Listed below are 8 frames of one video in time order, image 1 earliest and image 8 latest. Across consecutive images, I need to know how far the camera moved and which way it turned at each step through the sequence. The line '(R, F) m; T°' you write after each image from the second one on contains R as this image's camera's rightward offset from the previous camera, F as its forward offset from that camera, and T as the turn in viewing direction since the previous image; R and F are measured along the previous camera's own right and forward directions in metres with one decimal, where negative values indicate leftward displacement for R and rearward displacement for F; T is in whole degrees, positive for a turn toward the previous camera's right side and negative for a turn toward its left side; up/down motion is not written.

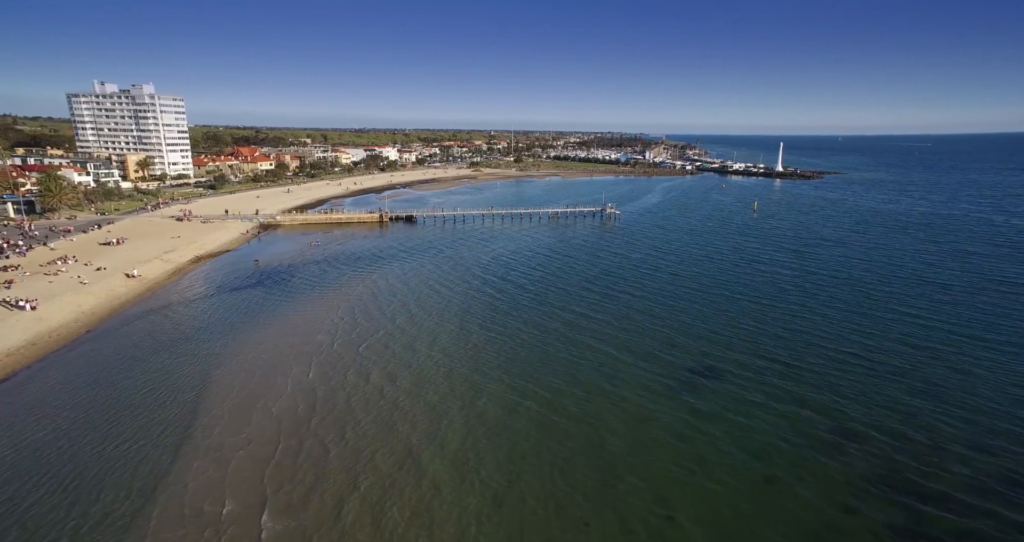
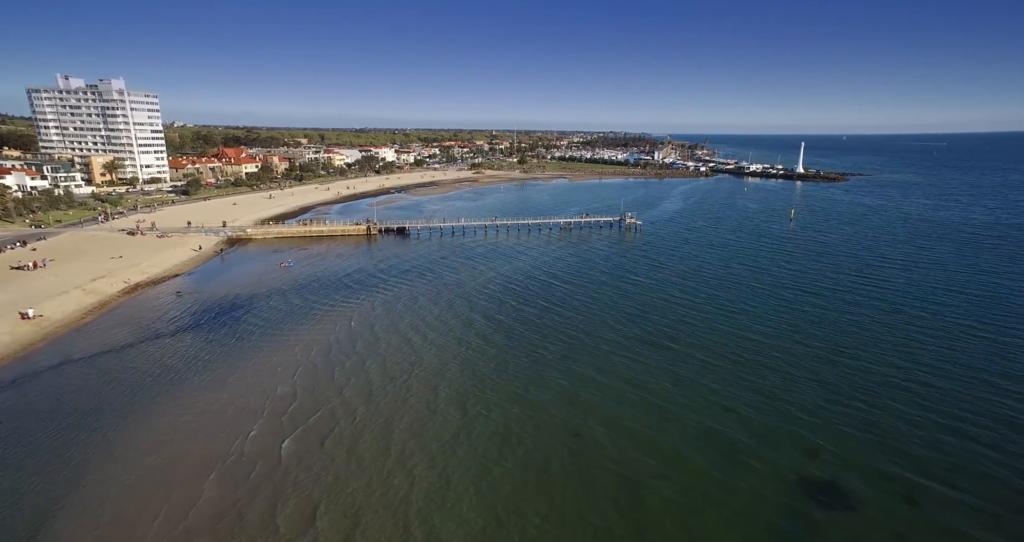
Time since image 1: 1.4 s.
(+0.2, +7.4) m; -1°
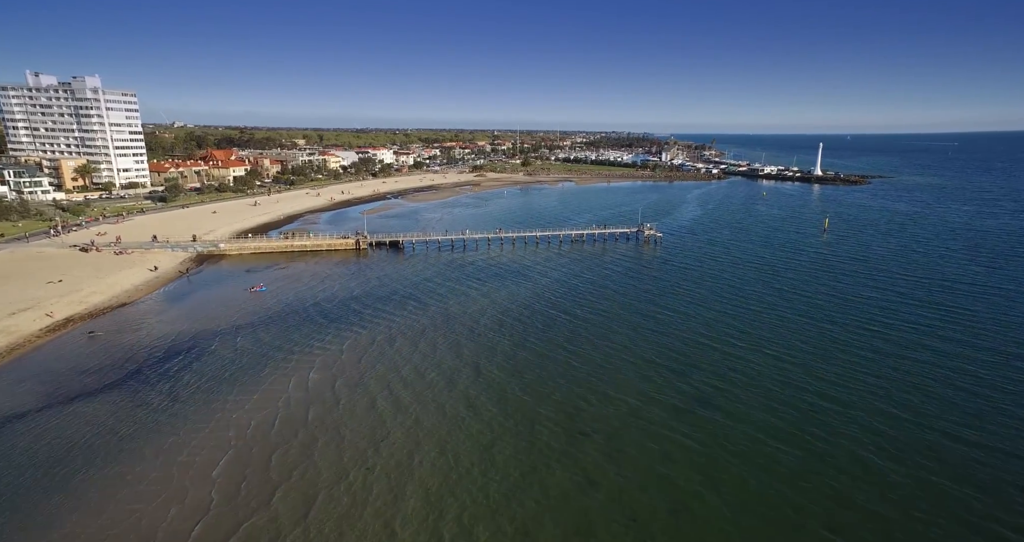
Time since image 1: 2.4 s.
(+0.1, +5.6) m; 0°
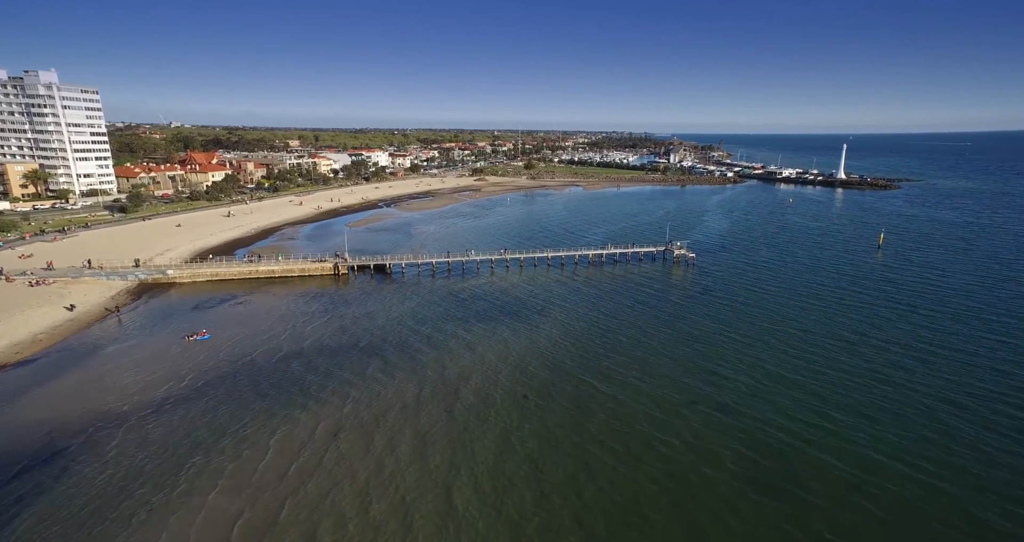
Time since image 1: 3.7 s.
(-0.5, +7.7) m; 0°
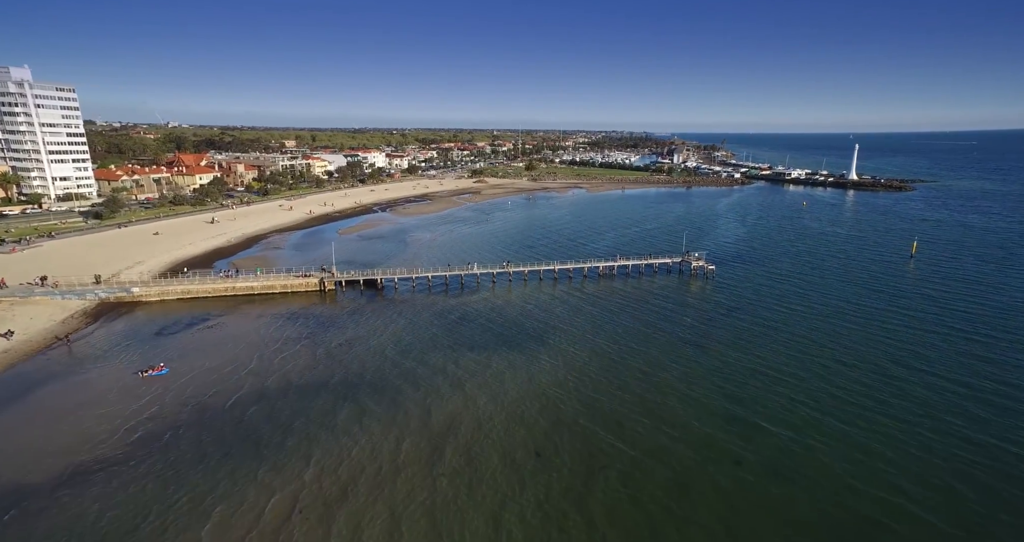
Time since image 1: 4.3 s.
(-0.3, +3.8) m; 0°
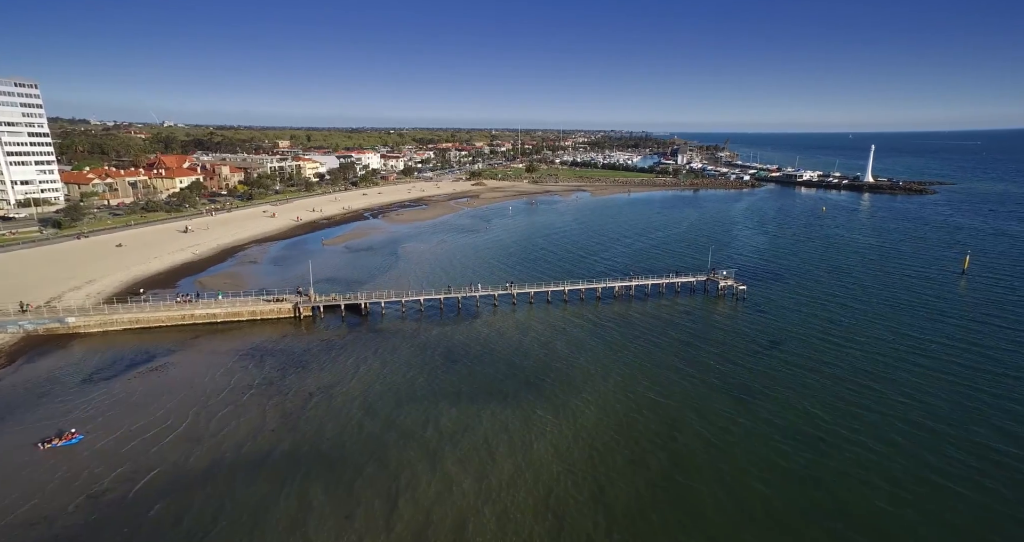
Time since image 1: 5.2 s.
(-0.4, +5.1) m; 0°
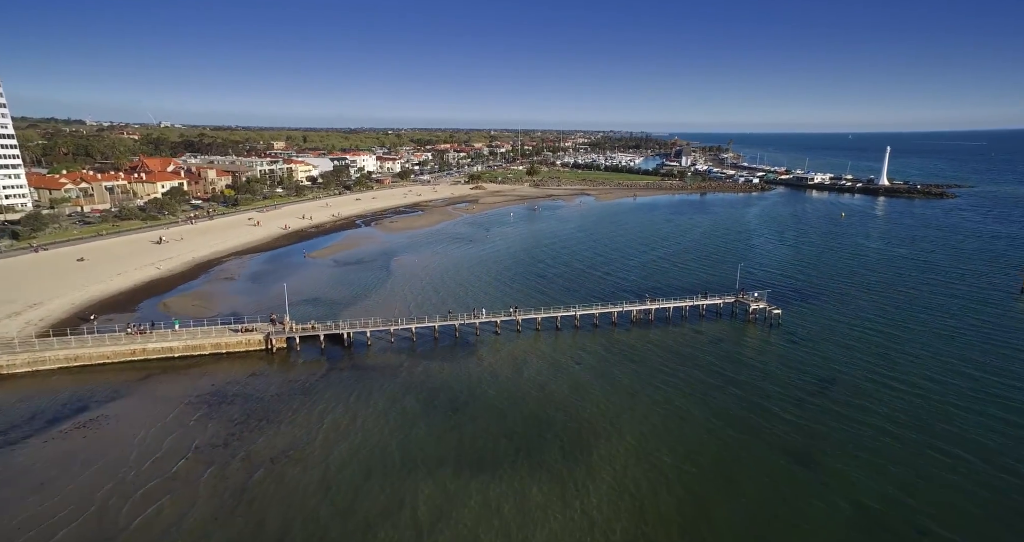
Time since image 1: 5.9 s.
(-0.3, +4.4) m; 0°
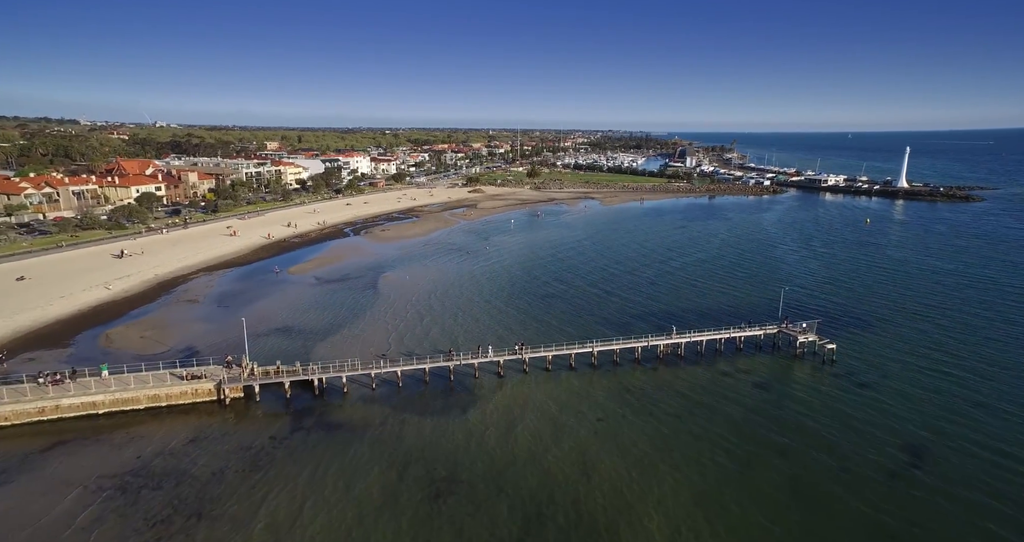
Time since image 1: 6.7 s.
(-0.3, +5.1) m; 0°
